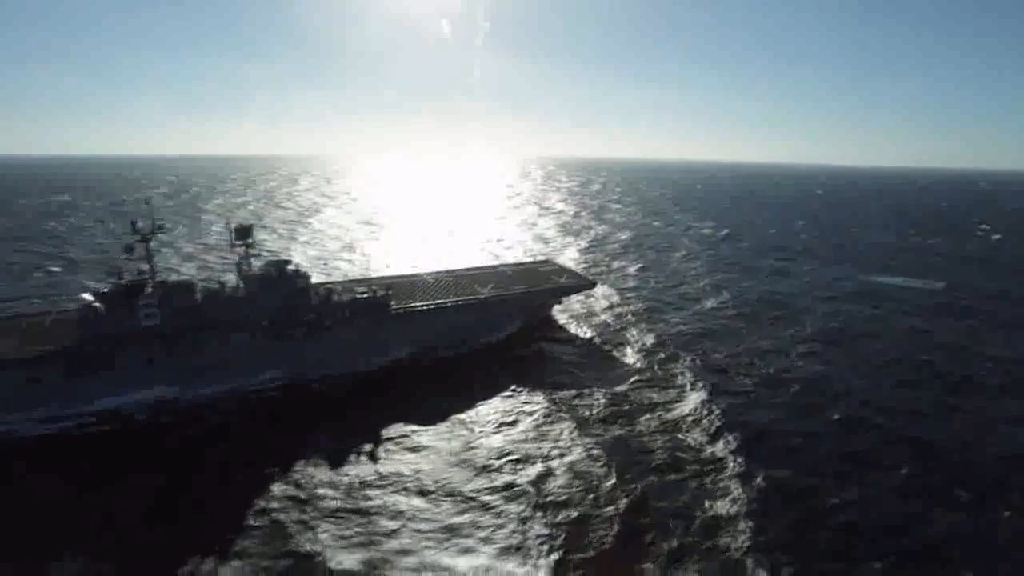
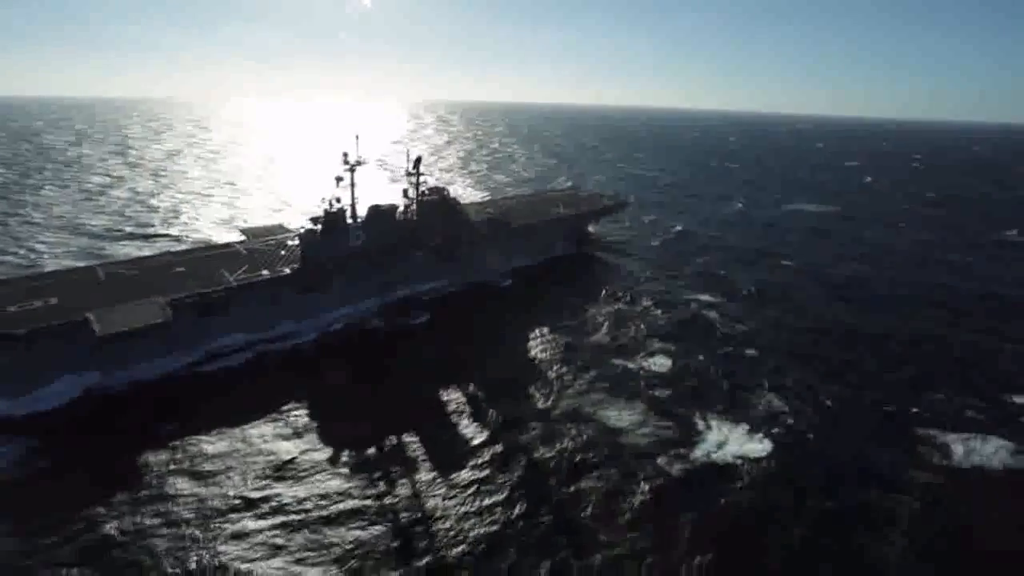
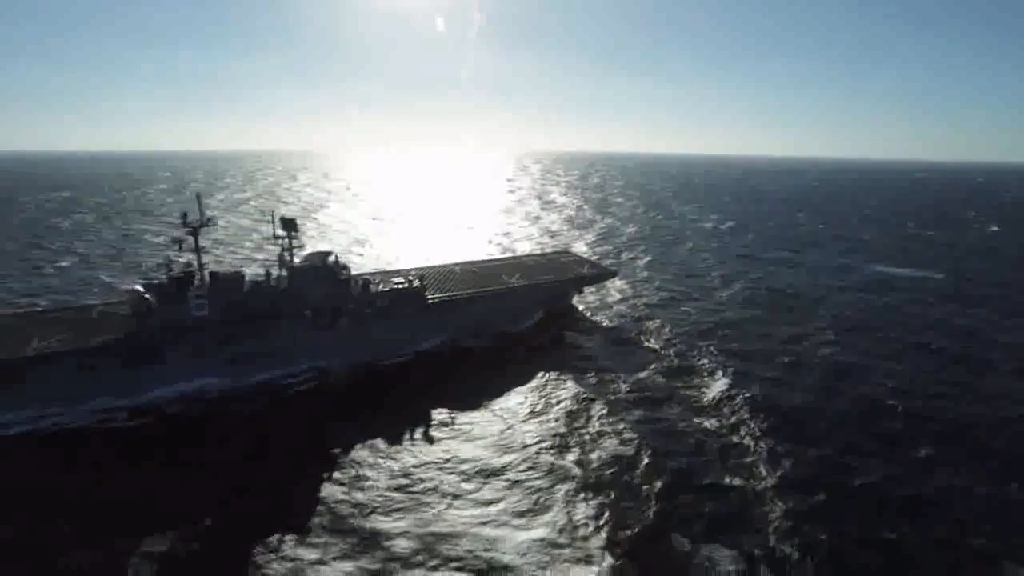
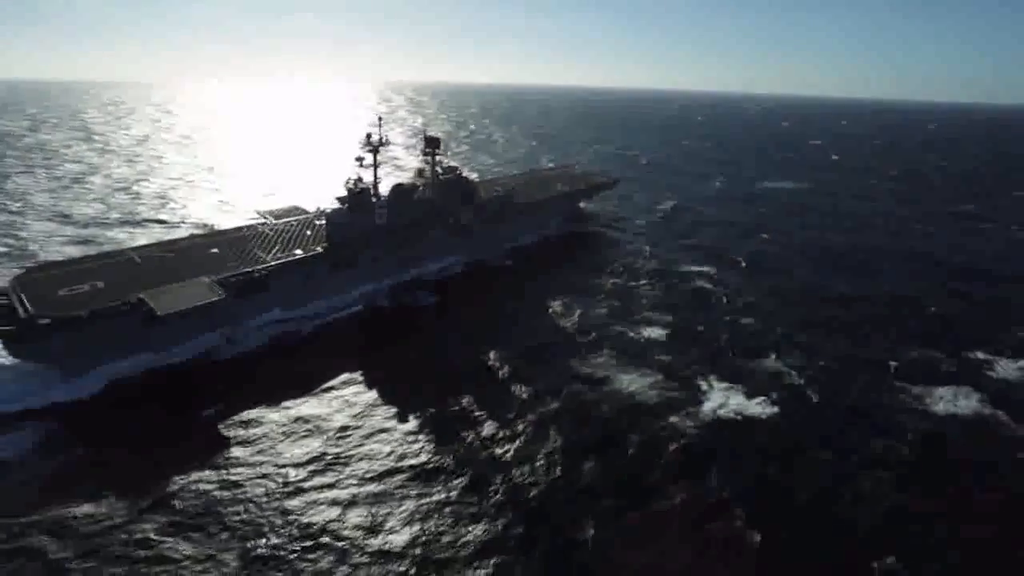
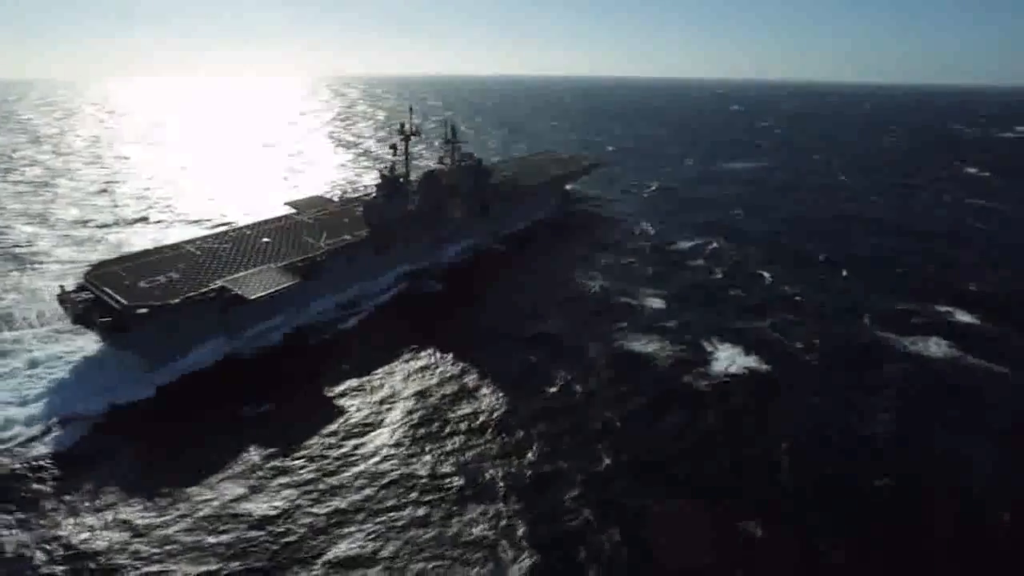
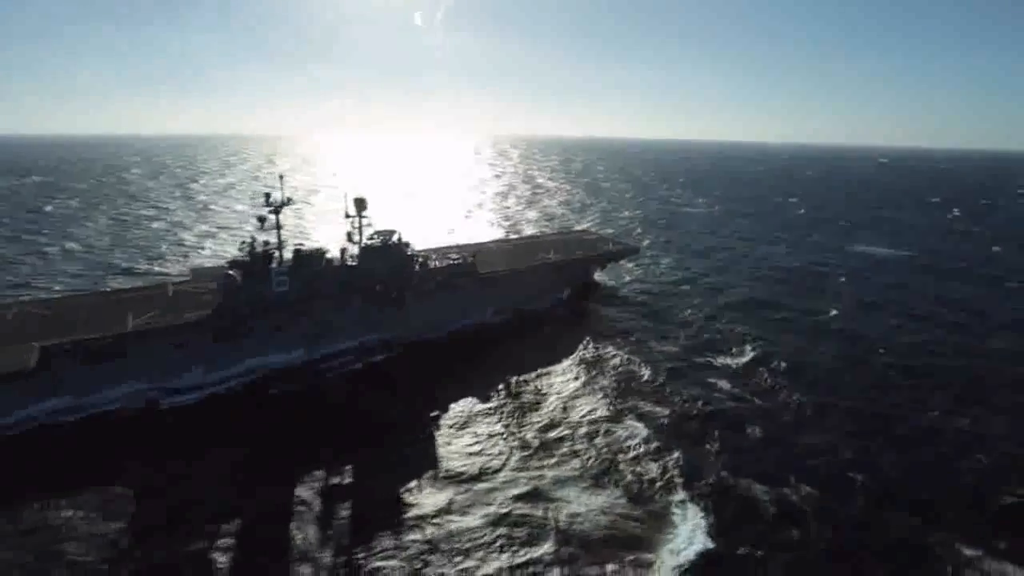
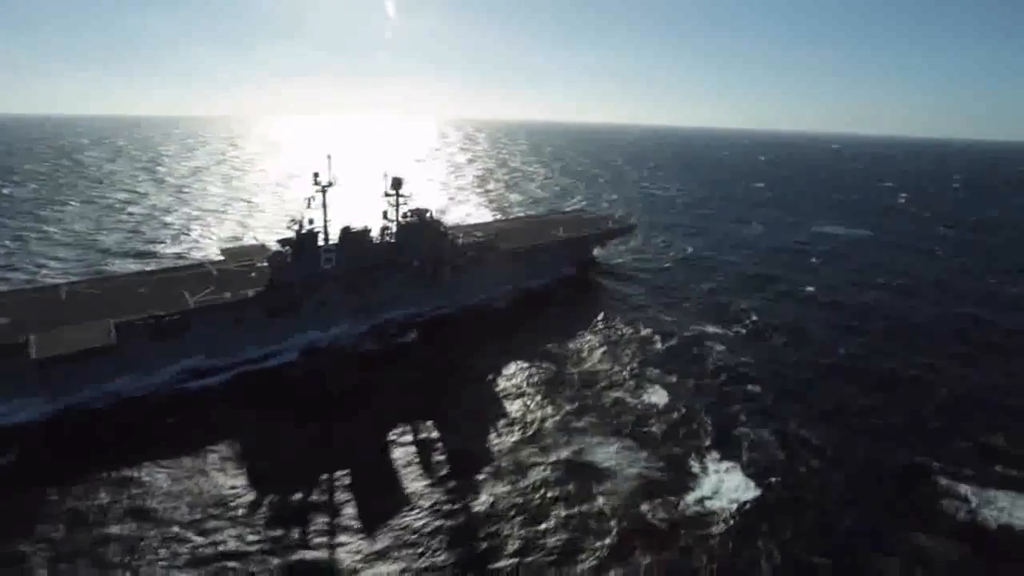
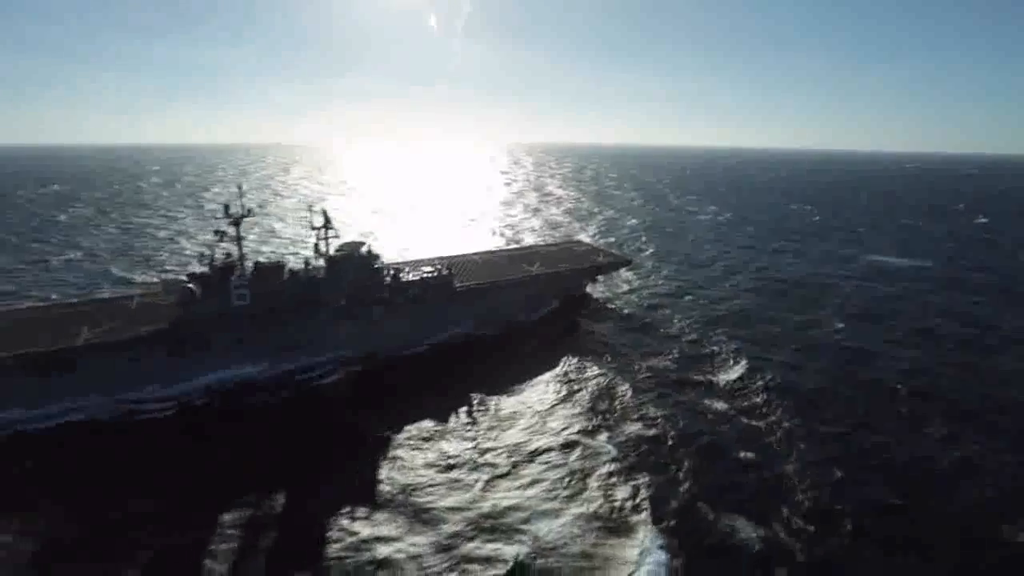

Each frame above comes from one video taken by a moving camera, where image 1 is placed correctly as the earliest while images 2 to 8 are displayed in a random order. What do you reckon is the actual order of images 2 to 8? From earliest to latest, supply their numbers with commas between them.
3, 8, 6, 7, 2, 4, 5
